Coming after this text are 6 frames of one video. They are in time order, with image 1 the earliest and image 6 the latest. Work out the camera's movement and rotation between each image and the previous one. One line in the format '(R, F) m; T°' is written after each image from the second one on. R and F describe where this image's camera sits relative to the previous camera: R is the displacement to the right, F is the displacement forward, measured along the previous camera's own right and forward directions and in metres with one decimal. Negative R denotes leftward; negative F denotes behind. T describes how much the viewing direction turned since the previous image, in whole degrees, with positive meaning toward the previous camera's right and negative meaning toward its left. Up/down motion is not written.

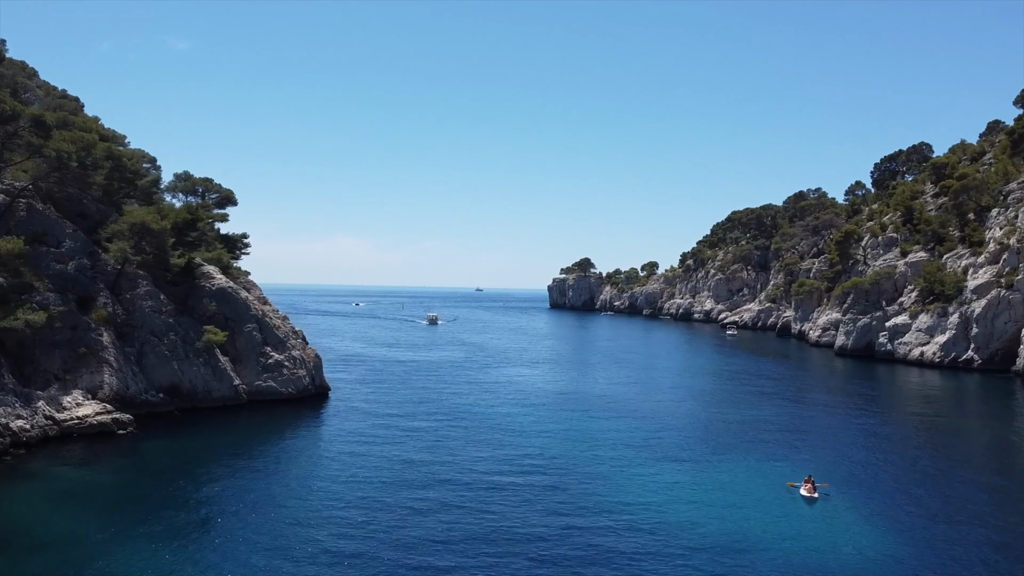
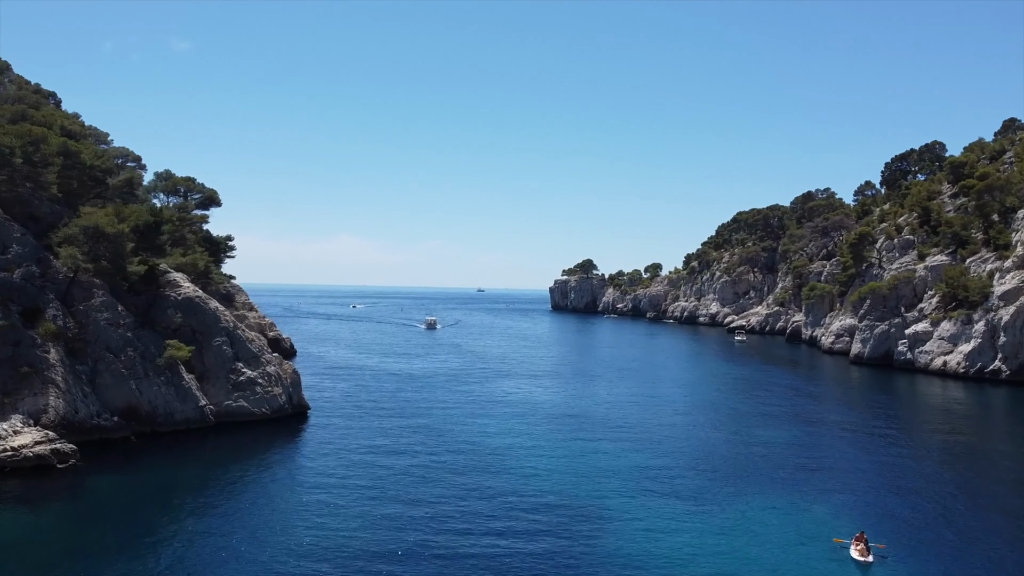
(+0.3, +3.6) m; 0°
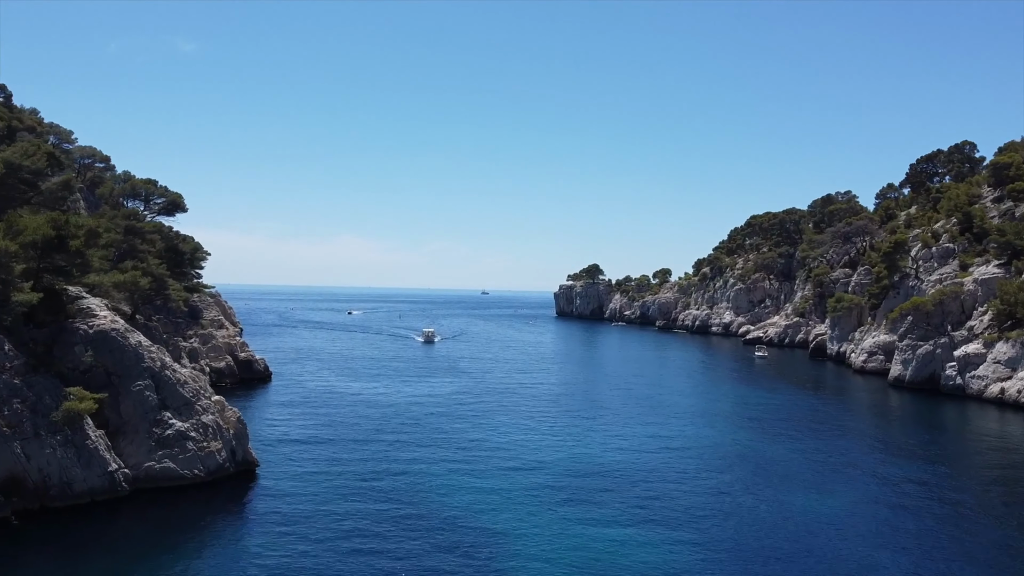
(+0.3, +7.1) m; 0°
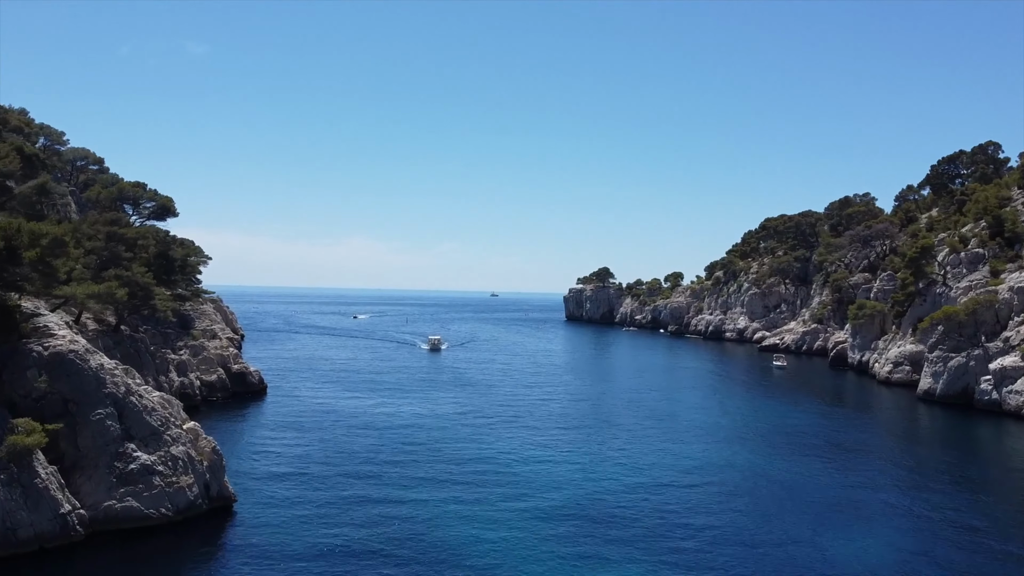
(+0.2, +3.1) m; -1°
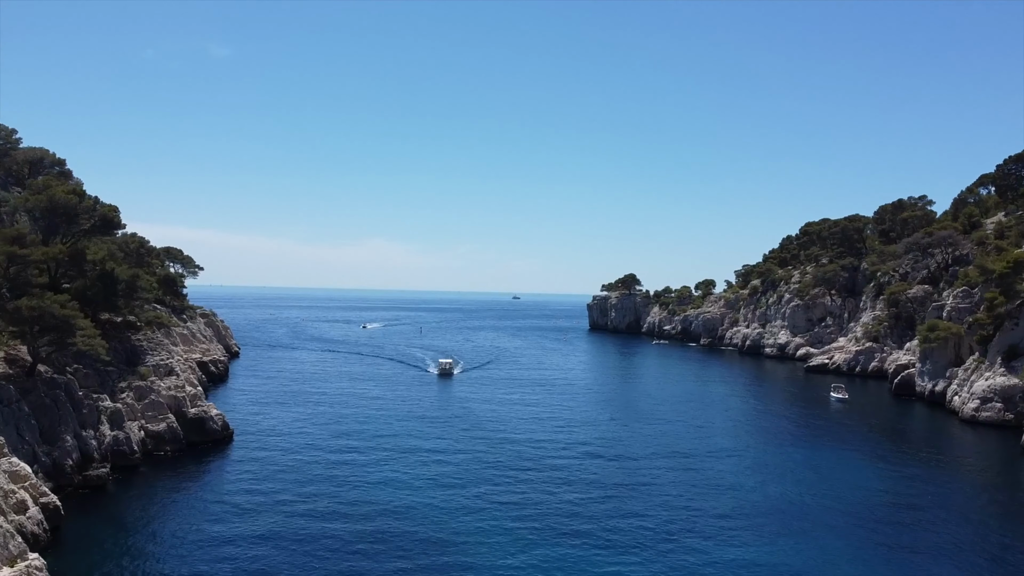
(+0.5, +10.0) m; -2°
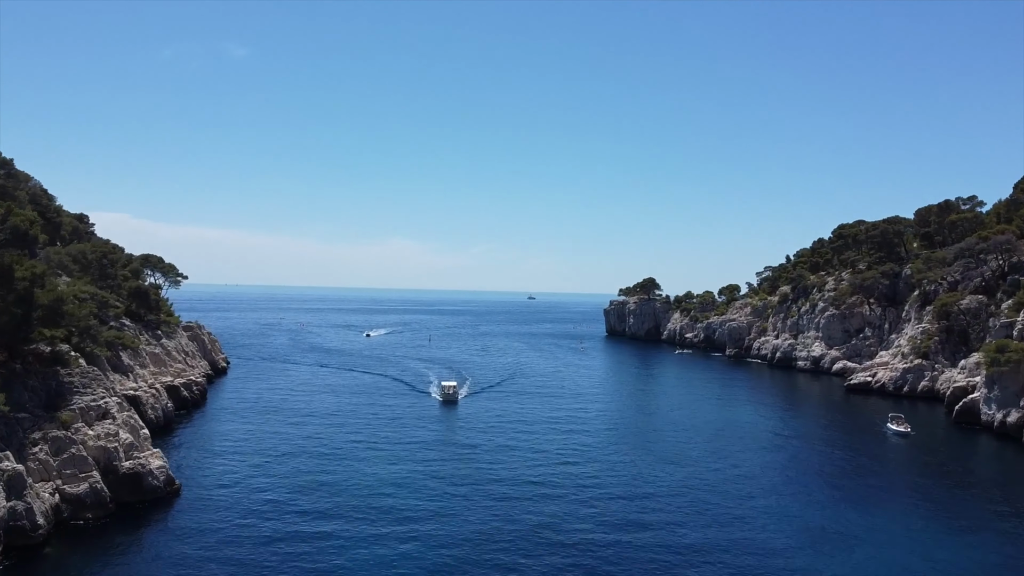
(+0.7, +8.4) m; -1°
